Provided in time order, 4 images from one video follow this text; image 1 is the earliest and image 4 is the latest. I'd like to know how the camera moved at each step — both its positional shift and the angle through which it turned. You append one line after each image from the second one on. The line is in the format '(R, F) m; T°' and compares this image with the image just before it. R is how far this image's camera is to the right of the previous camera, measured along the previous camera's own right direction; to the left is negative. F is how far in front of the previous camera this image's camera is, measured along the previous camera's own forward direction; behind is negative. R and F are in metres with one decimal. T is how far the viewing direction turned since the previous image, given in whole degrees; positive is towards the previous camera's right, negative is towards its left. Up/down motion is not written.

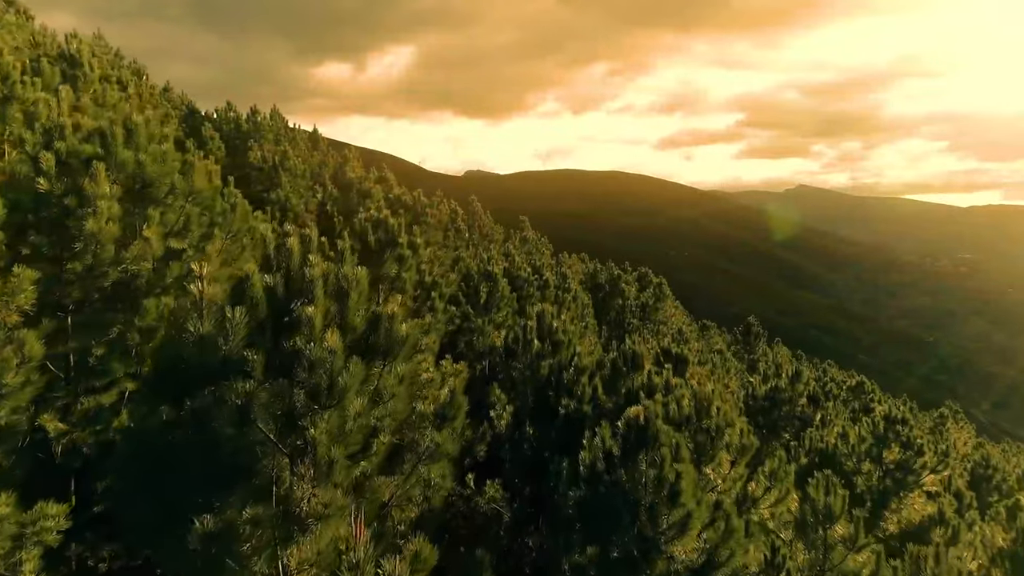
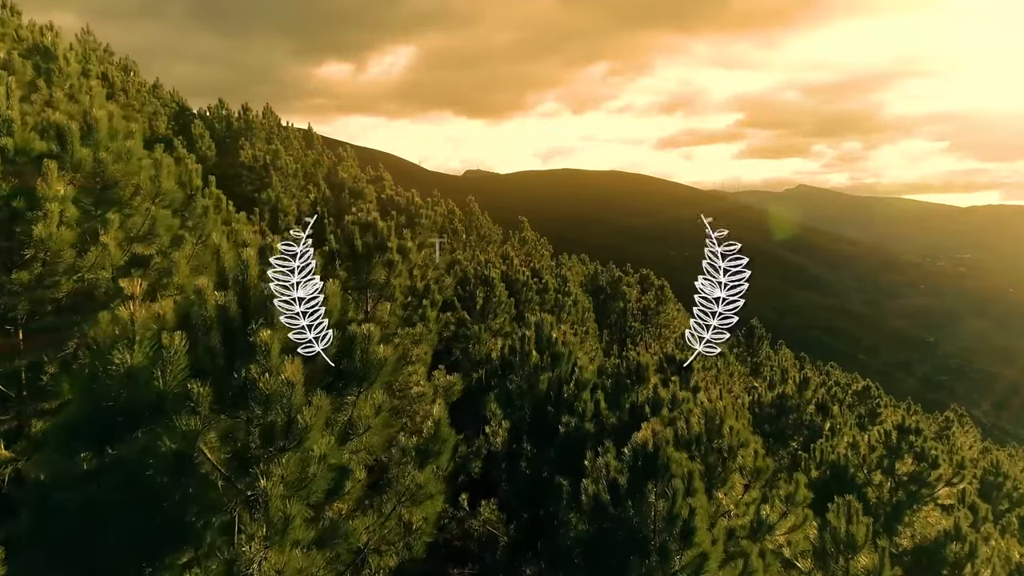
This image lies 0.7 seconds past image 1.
(+0.1, +1.0) m; 0°
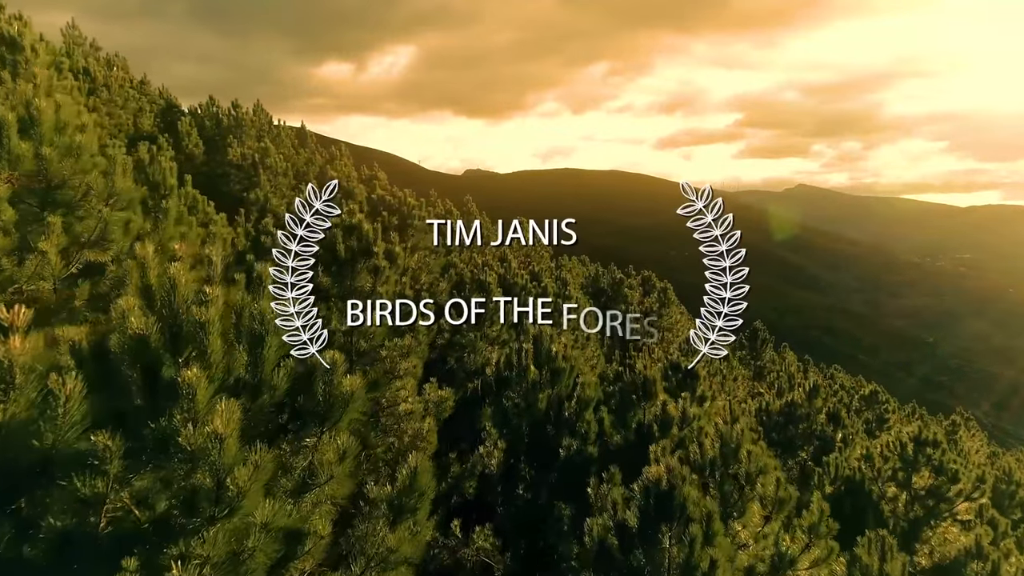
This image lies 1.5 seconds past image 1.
(+0.1, +1.2) m; 0°
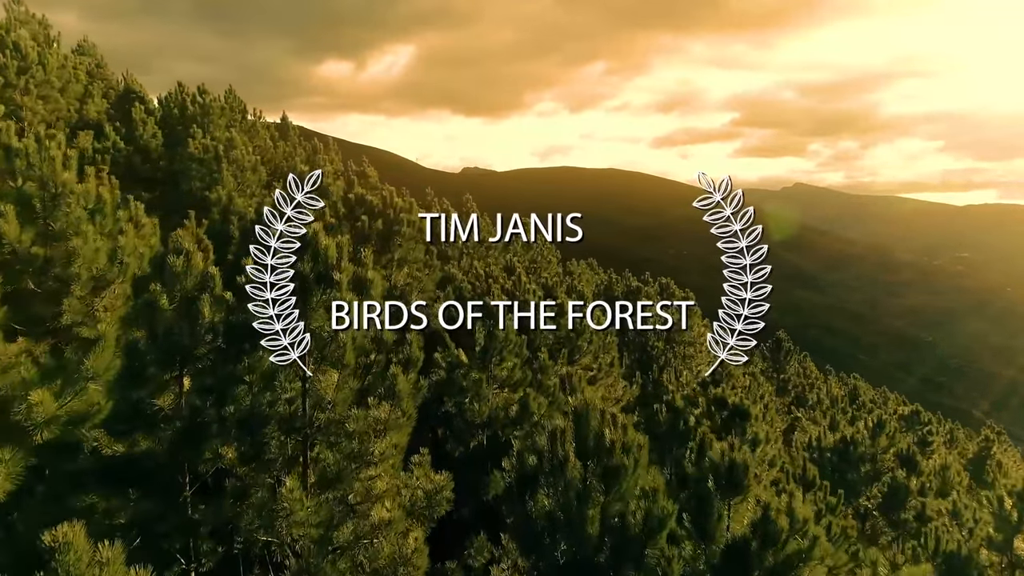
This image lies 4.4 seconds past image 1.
(-0.4, +4.4) m; 0°
